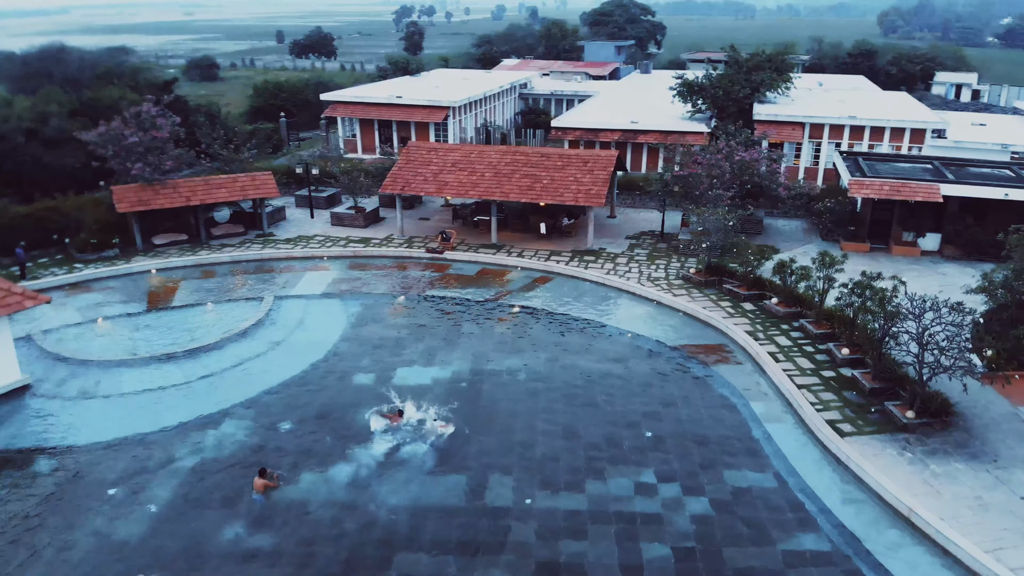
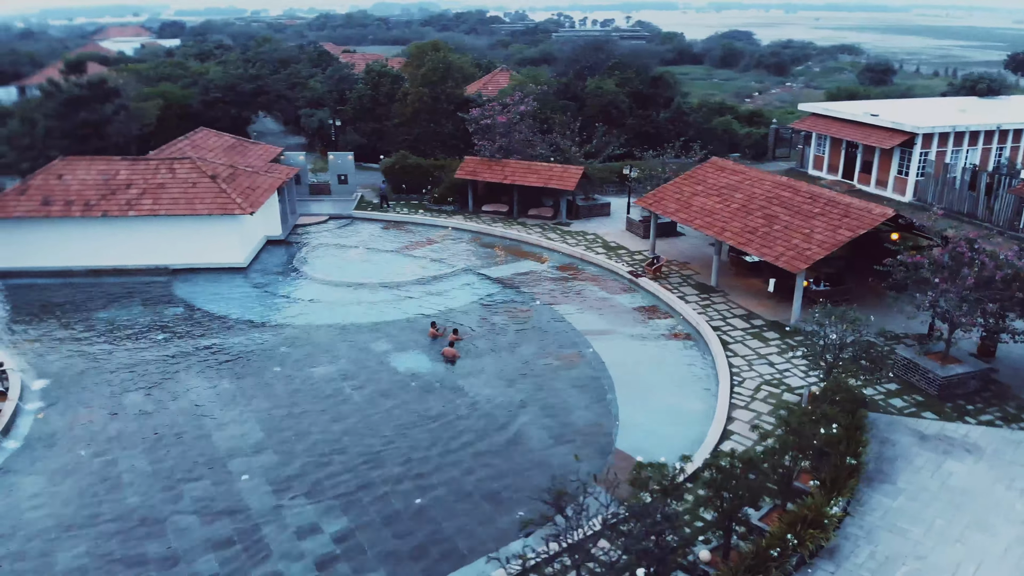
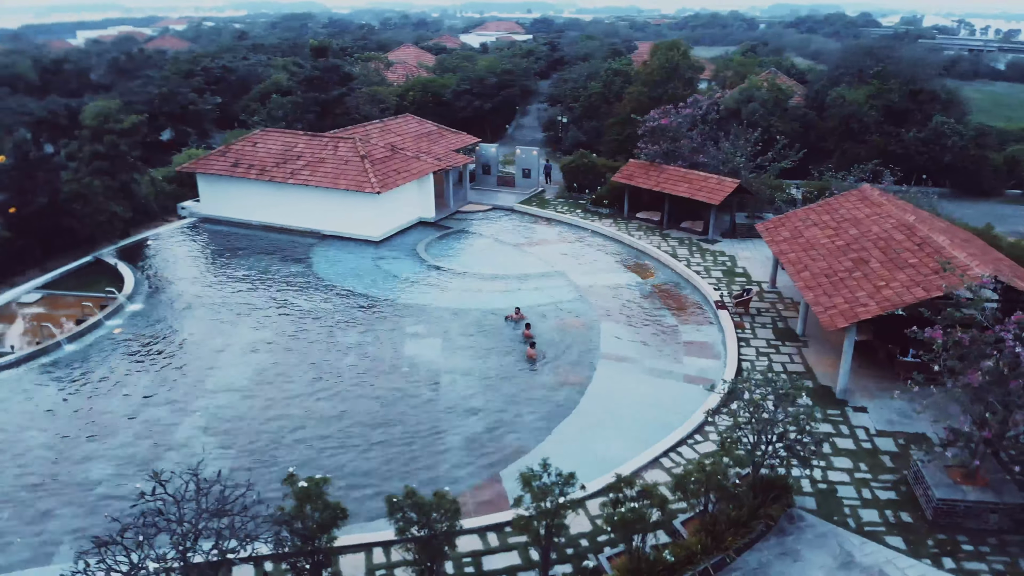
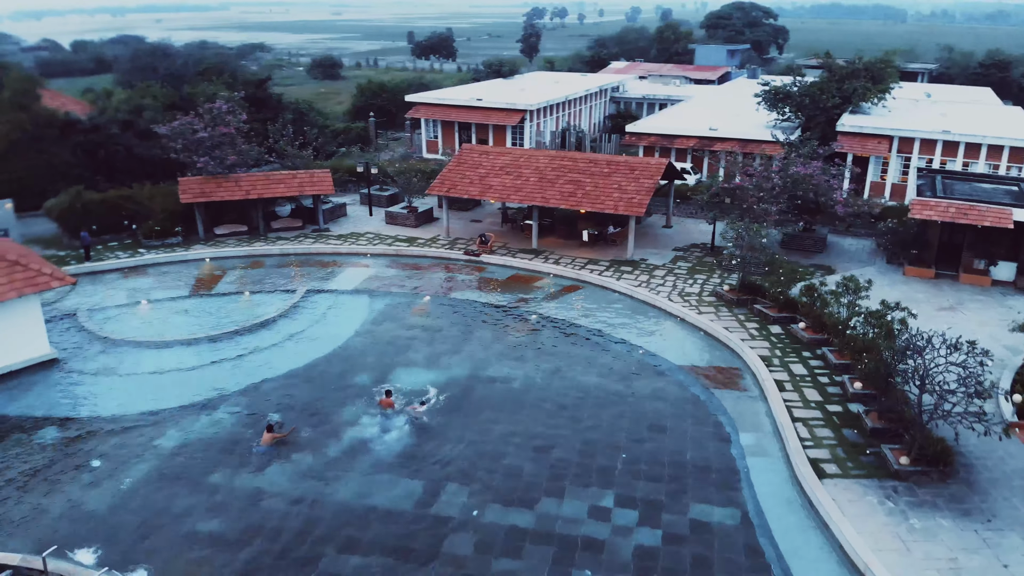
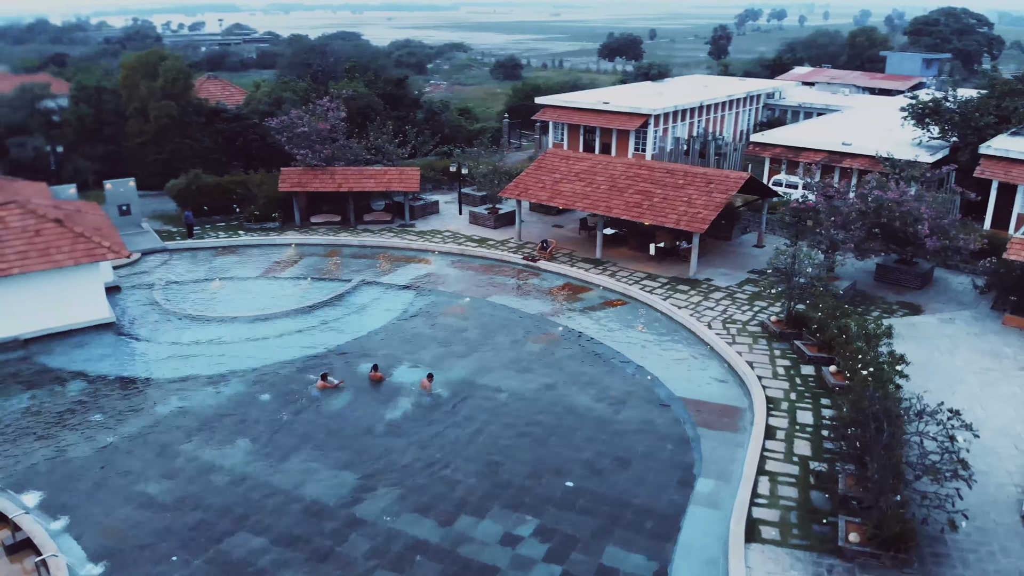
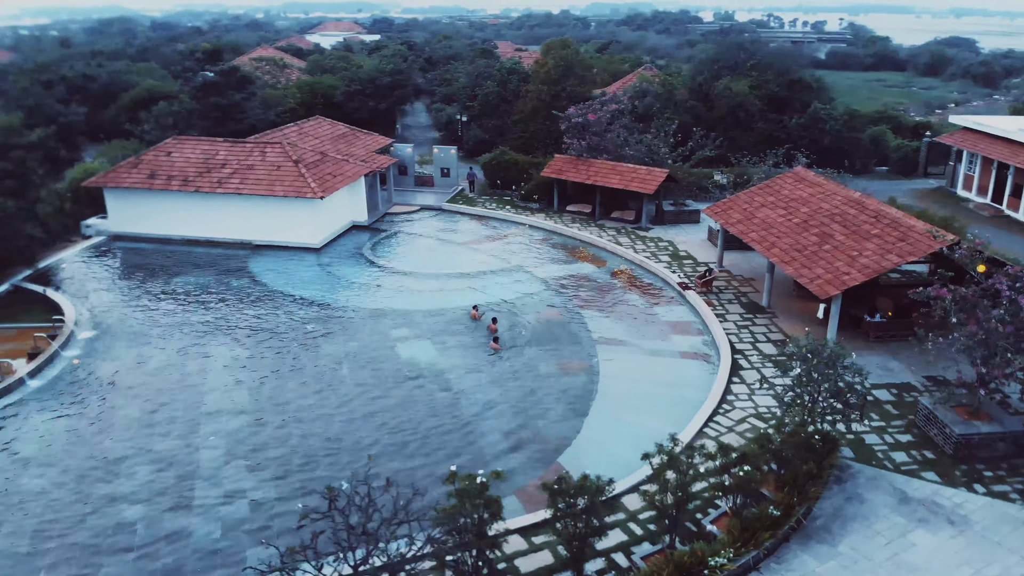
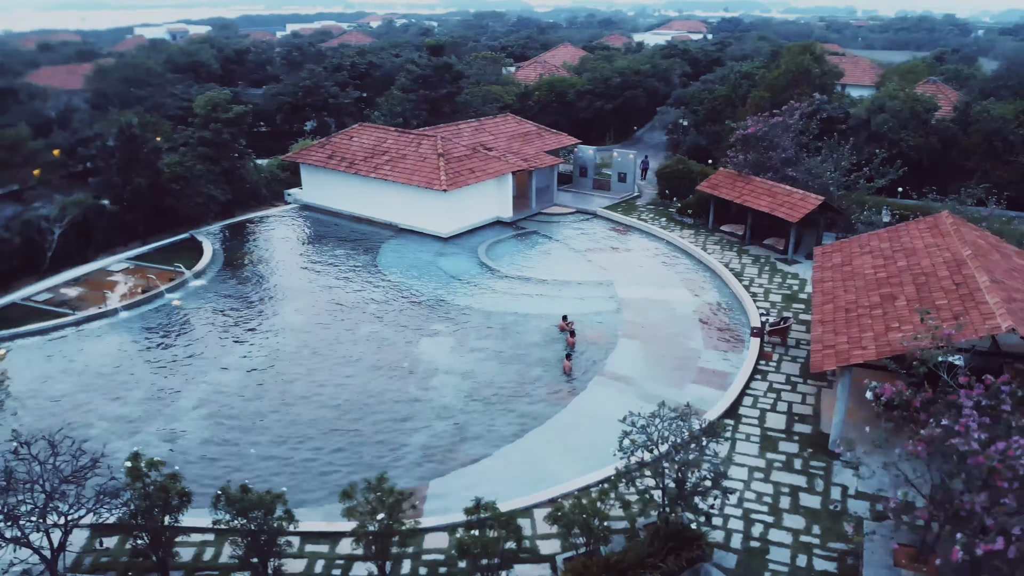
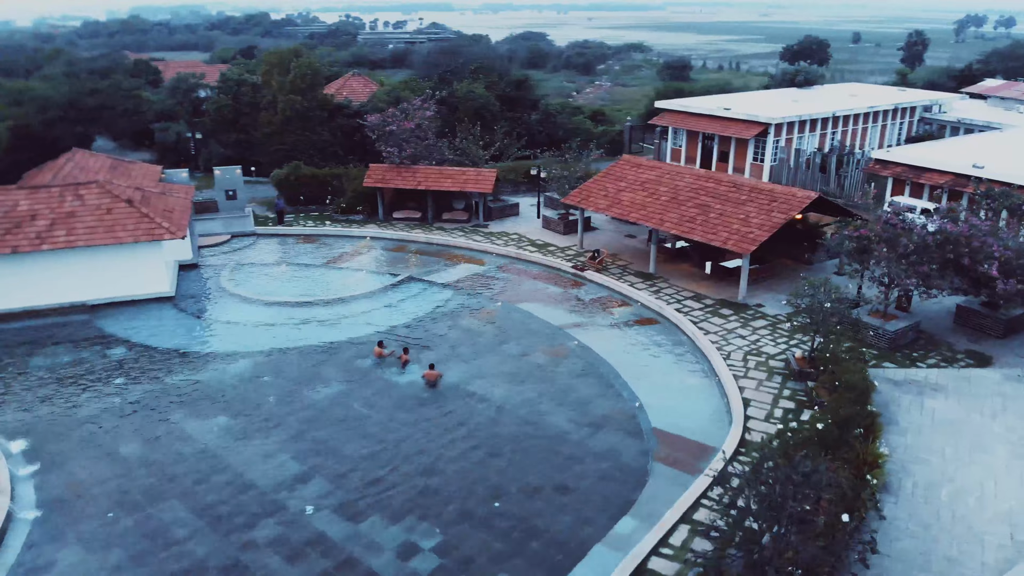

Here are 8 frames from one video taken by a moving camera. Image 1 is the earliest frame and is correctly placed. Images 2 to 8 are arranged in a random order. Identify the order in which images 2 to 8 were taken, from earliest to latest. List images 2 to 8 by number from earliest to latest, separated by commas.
4, 5, 8, 2, 6, 3, 7
